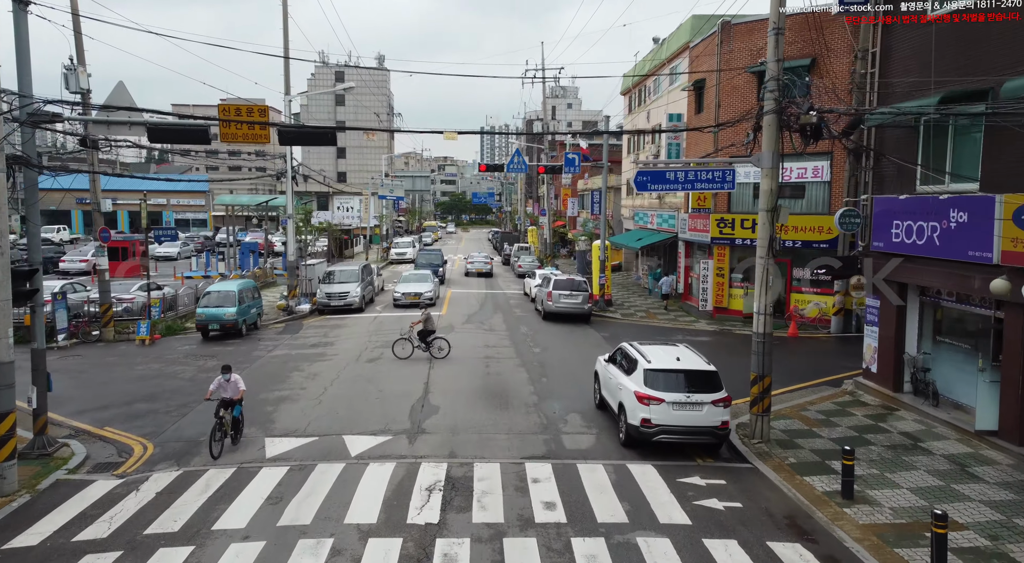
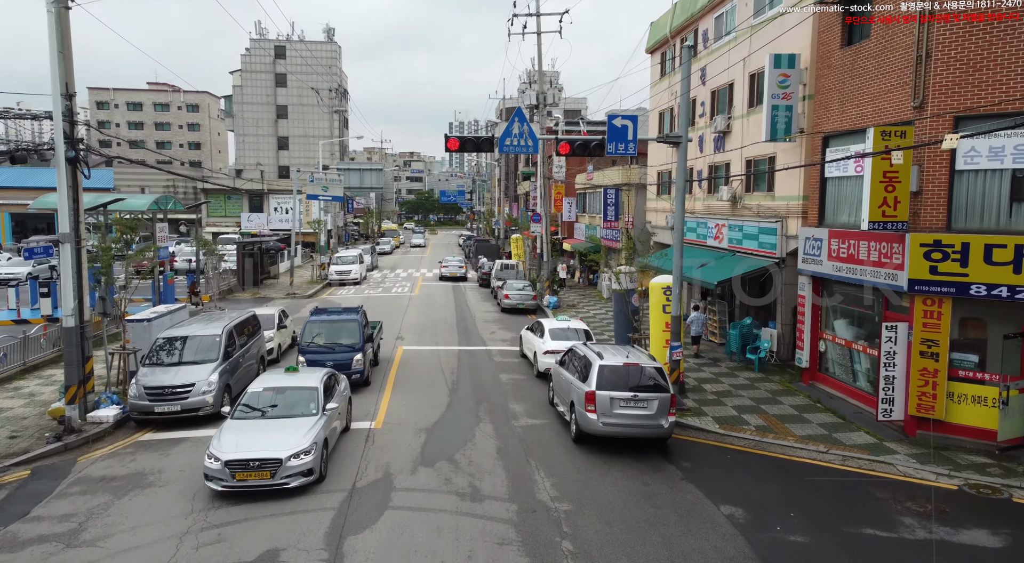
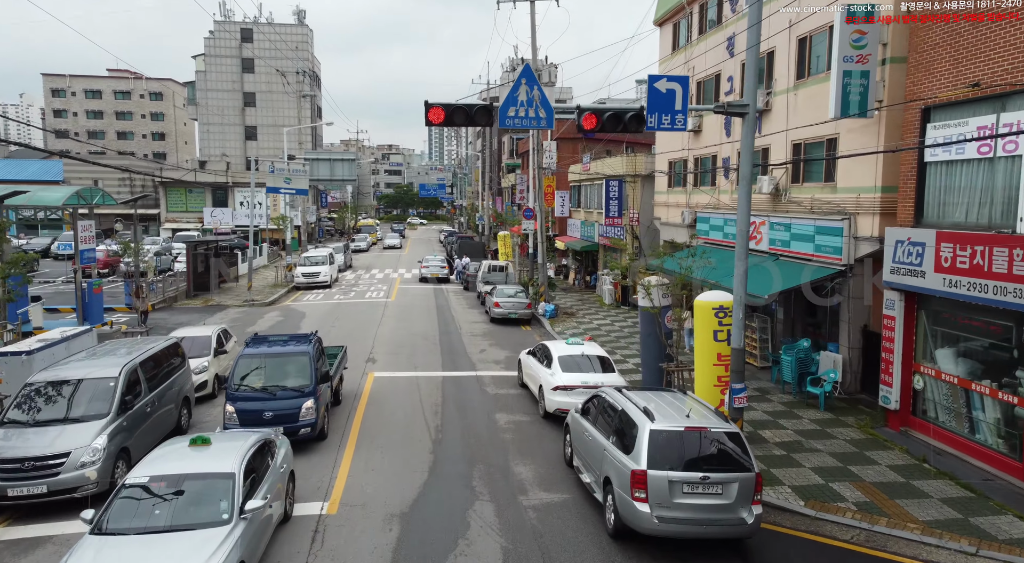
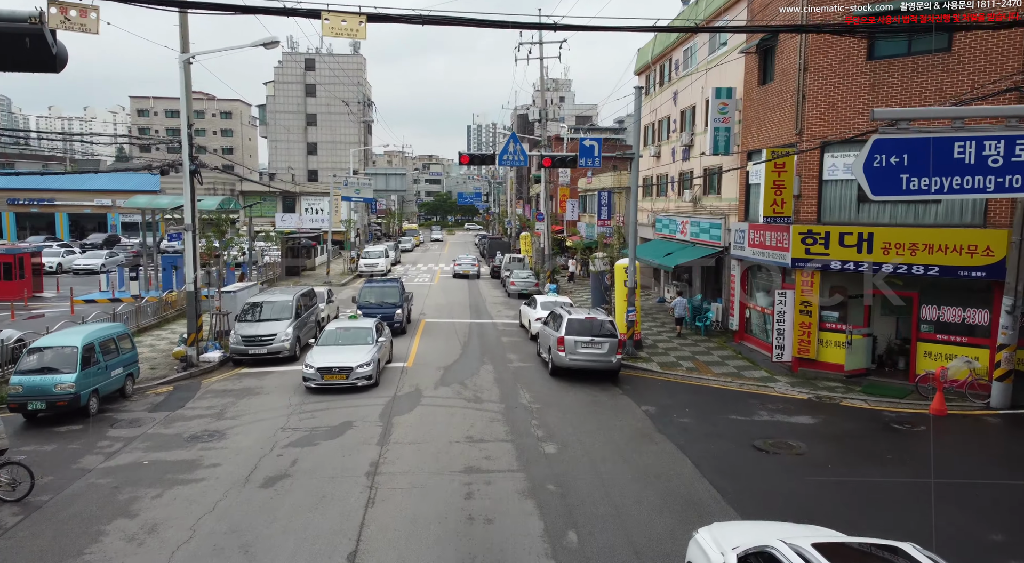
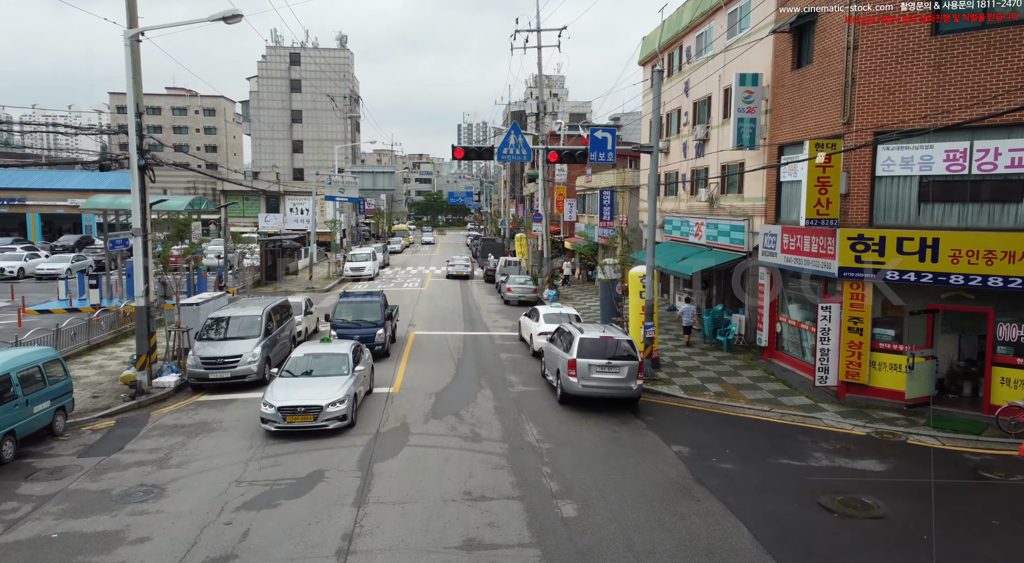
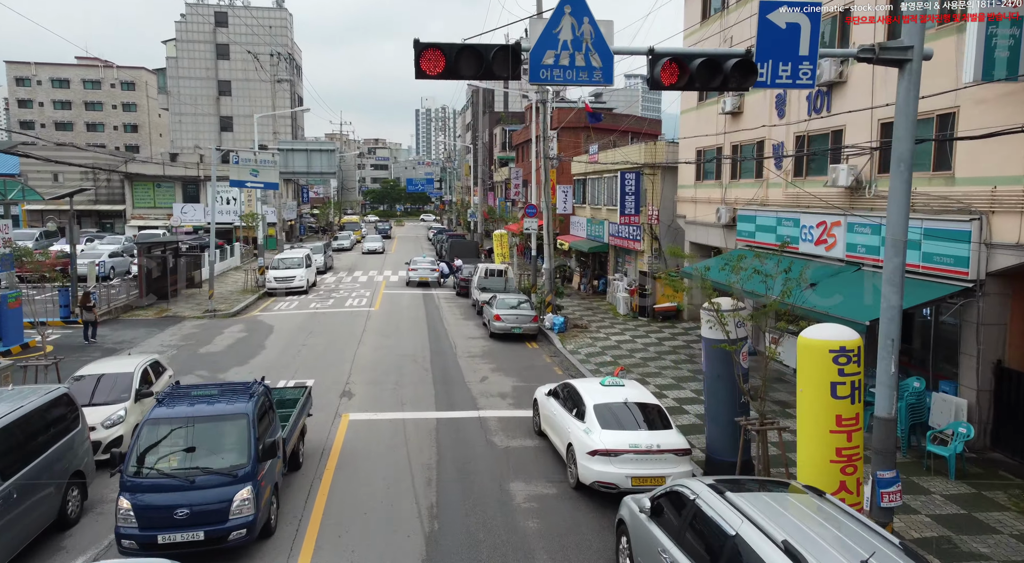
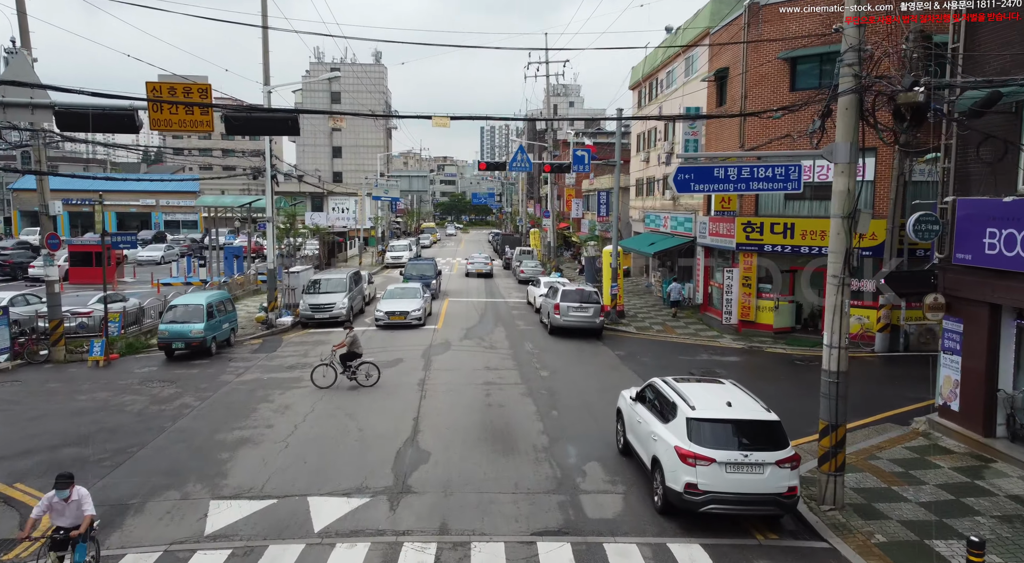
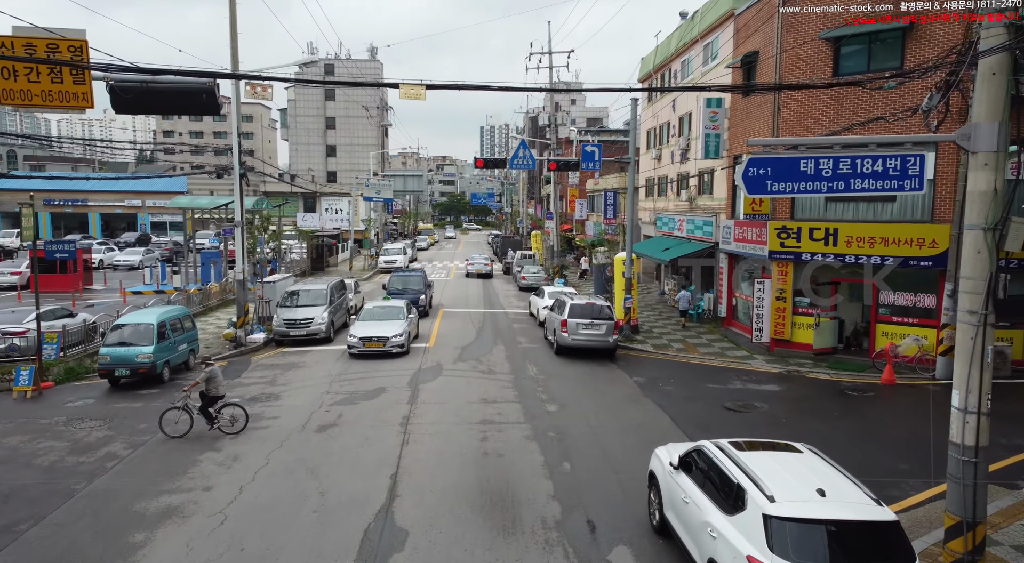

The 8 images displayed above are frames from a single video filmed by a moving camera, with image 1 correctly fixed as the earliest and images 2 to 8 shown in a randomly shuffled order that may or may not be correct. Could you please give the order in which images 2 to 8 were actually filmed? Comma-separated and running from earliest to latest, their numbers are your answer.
7, 8, 4, 5, 2, 3, 6
